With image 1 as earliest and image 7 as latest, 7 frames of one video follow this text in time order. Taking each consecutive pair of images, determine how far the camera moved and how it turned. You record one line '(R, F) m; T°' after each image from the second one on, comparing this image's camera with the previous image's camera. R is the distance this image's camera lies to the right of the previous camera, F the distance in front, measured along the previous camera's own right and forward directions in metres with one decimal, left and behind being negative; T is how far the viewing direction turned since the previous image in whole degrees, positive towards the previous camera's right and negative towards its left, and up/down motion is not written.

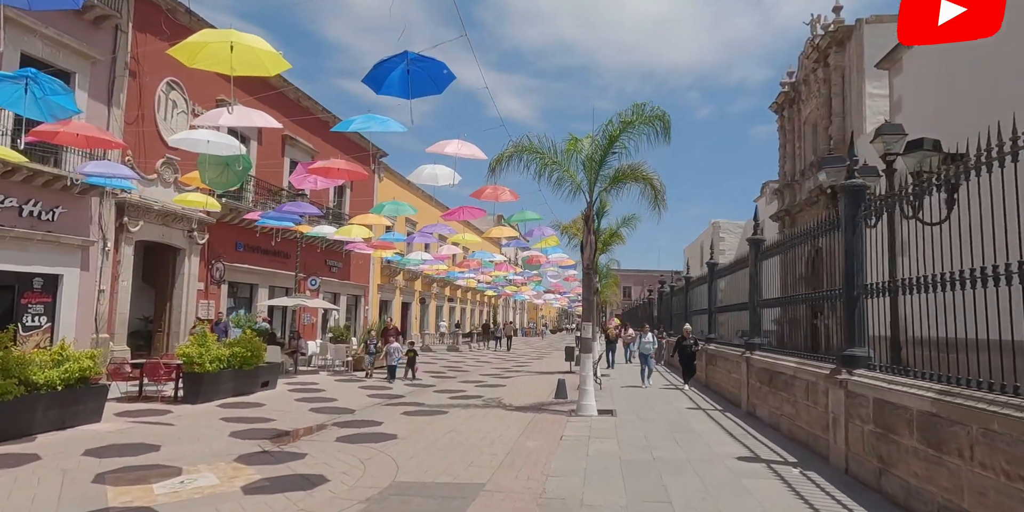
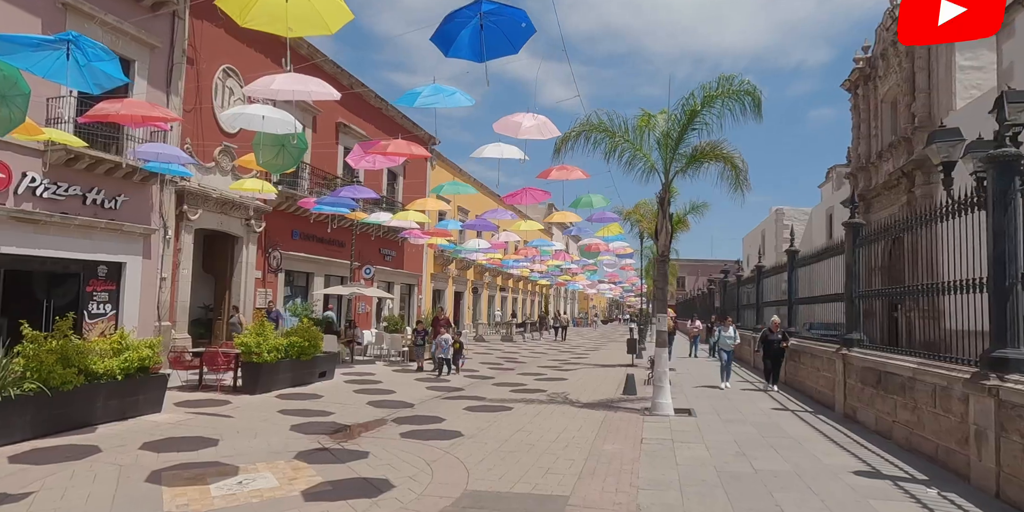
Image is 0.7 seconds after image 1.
(-0.3, +0.7) m; -4°
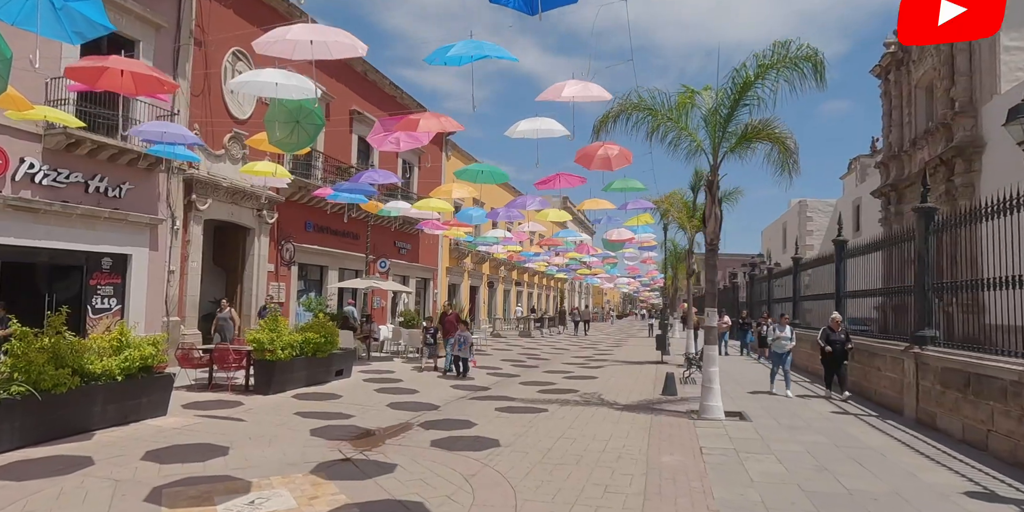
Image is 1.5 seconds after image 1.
(-0.4, +0.9) m; -1°
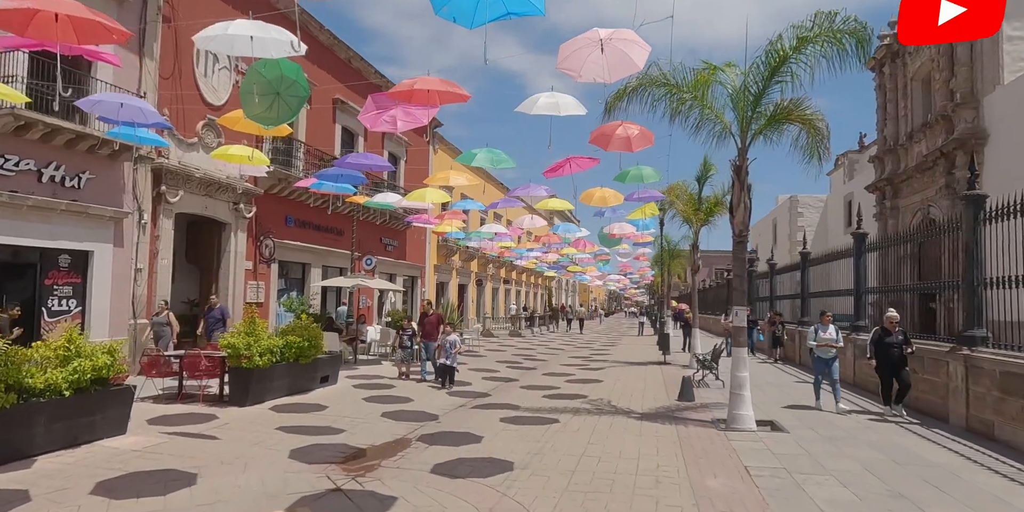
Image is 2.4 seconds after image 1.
(-0.3, +1.1) m; +2°
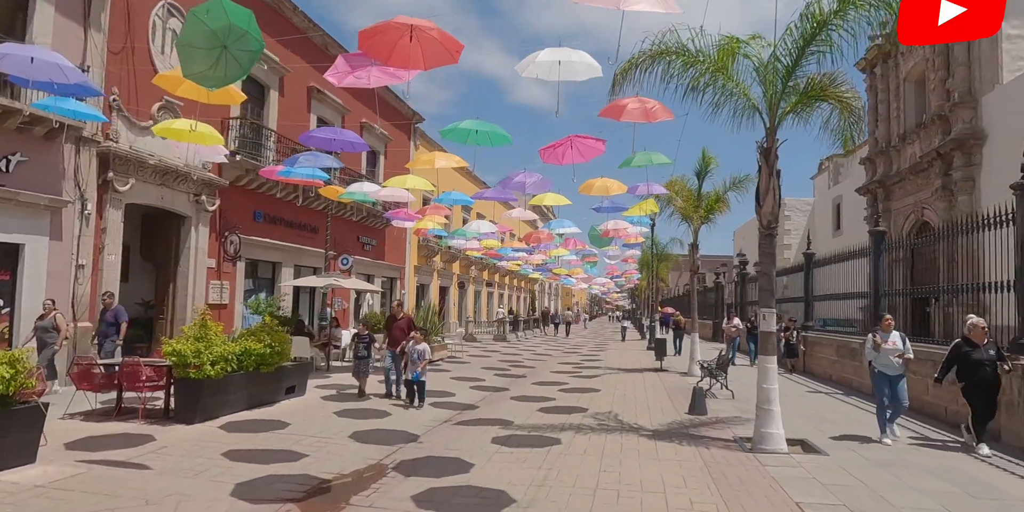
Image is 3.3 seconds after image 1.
(-0.2, +1.3) m; +2°
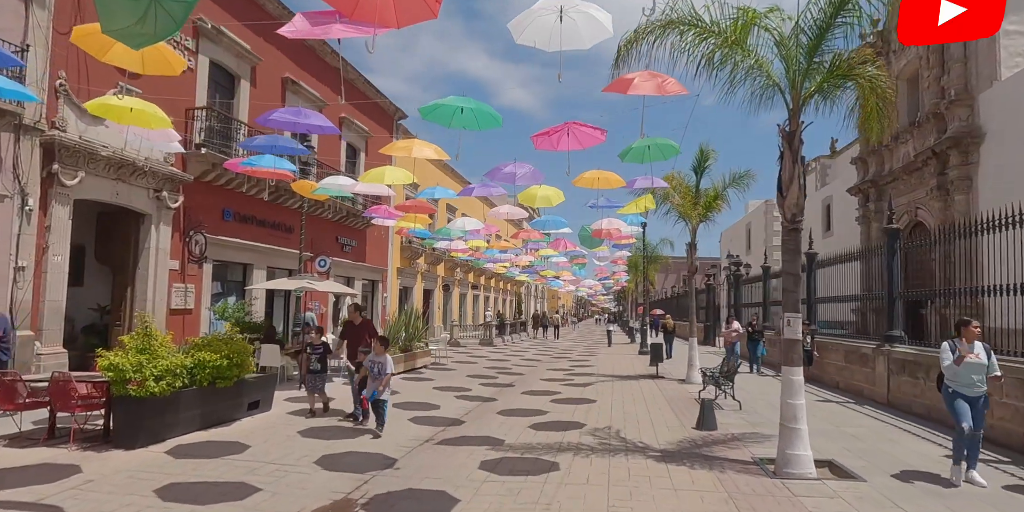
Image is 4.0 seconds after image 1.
(-0.1, +1.0) m; +1°
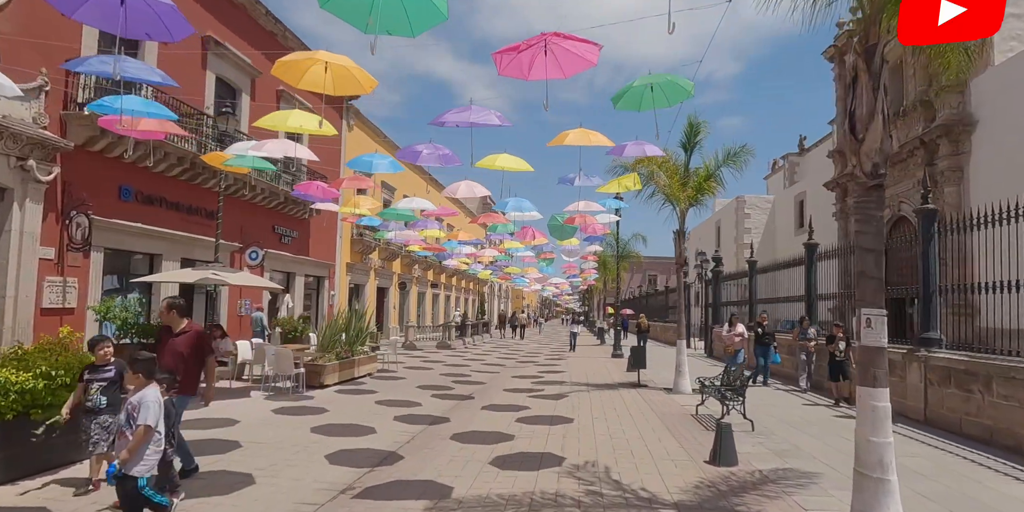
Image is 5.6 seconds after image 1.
(+0.1, +2.4) m; +3°
